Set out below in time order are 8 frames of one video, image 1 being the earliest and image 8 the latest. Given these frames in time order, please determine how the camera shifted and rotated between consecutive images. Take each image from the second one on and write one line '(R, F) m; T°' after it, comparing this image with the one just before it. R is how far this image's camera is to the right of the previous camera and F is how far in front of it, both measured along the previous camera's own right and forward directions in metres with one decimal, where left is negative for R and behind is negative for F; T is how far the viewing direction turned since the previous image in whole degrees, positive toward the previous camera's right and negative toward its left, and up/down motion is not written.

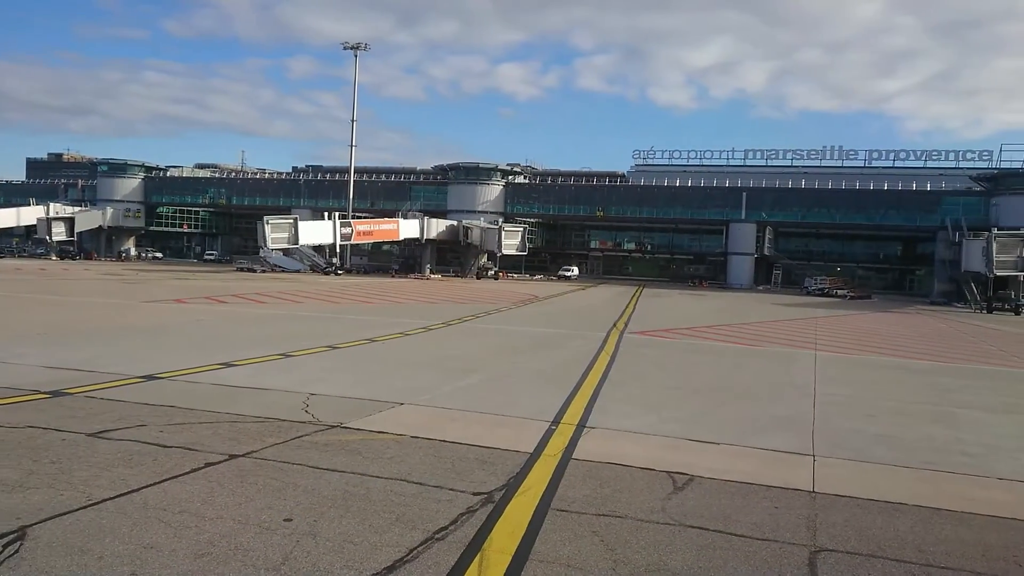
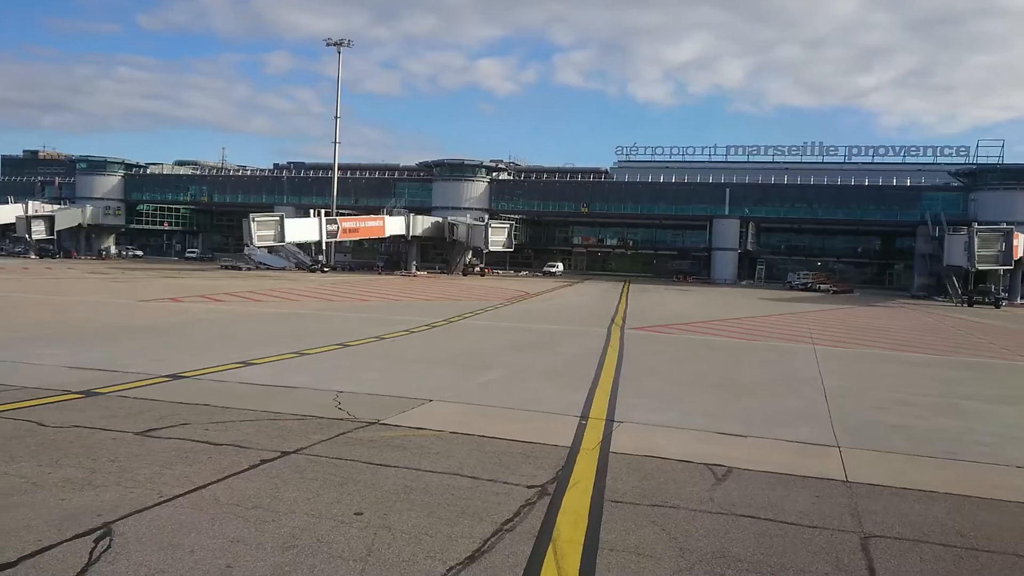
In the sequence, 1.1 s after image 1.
(-0.7, -0.2) m; +1°
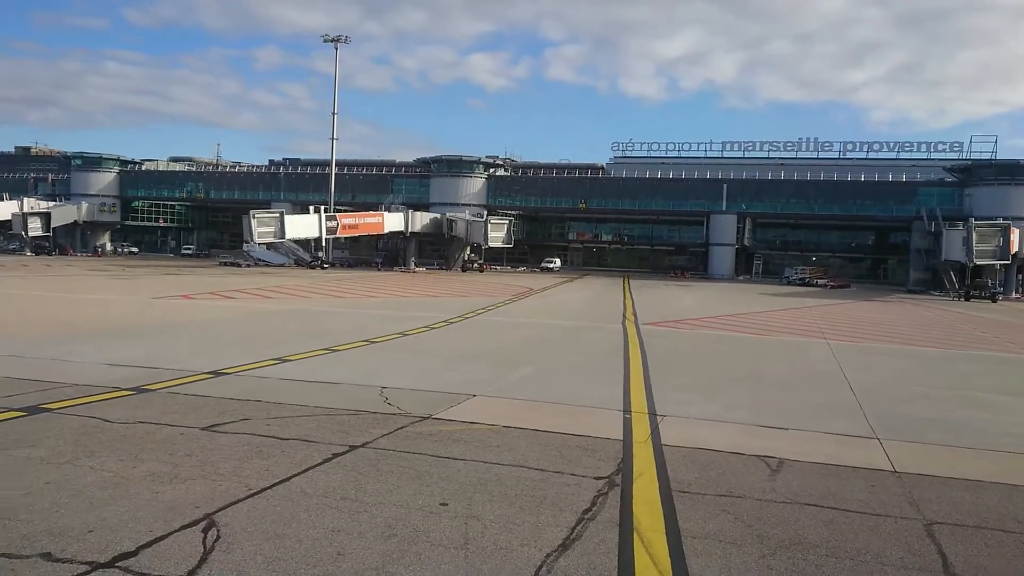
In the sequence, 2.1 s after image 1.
(-0.7, -0.2) m; +1°
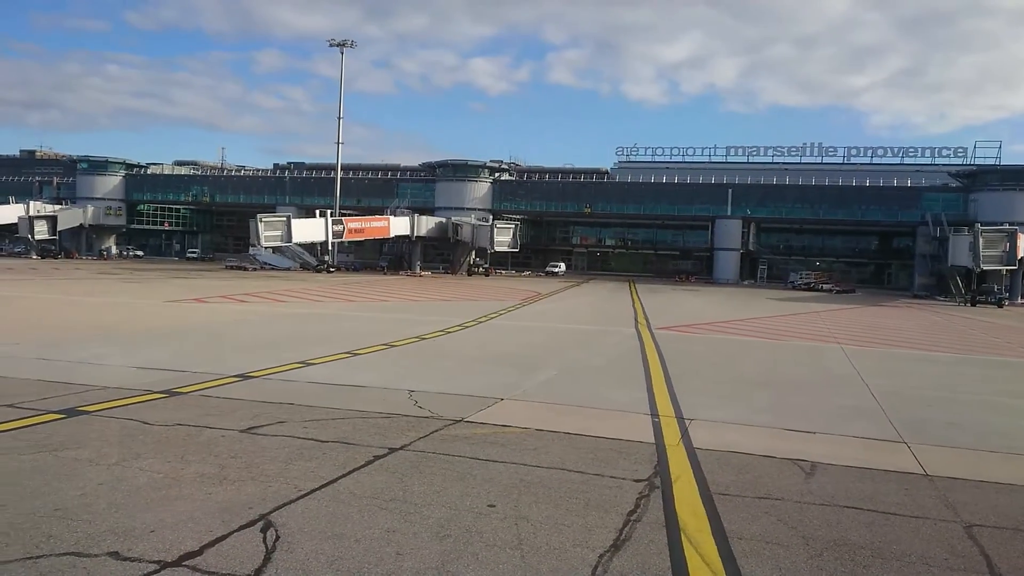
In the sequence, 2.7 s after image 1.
(-0.4, -0.1) m; 0°
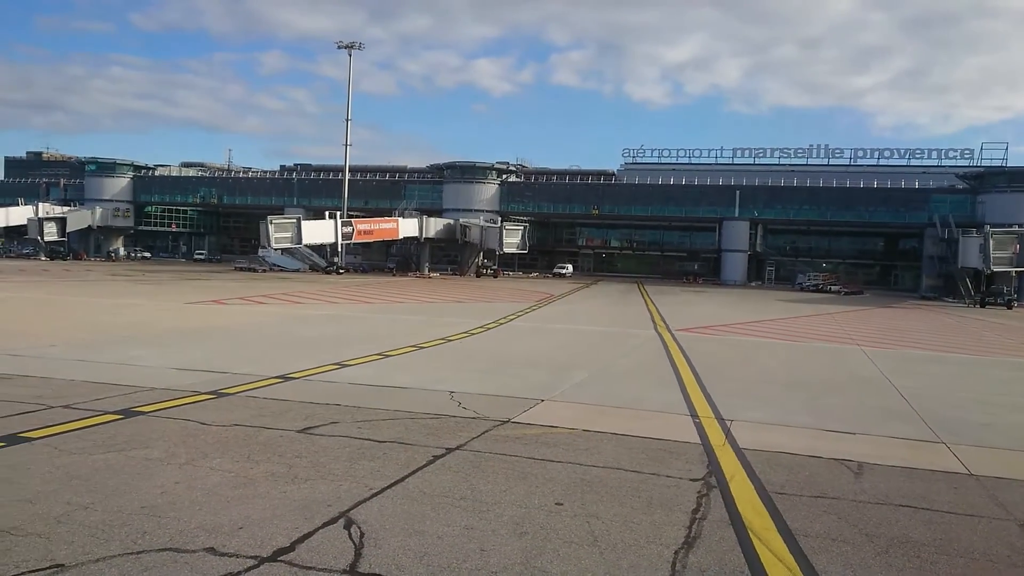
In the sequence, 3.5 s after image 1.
(-0.6, -0.2) m; 0°
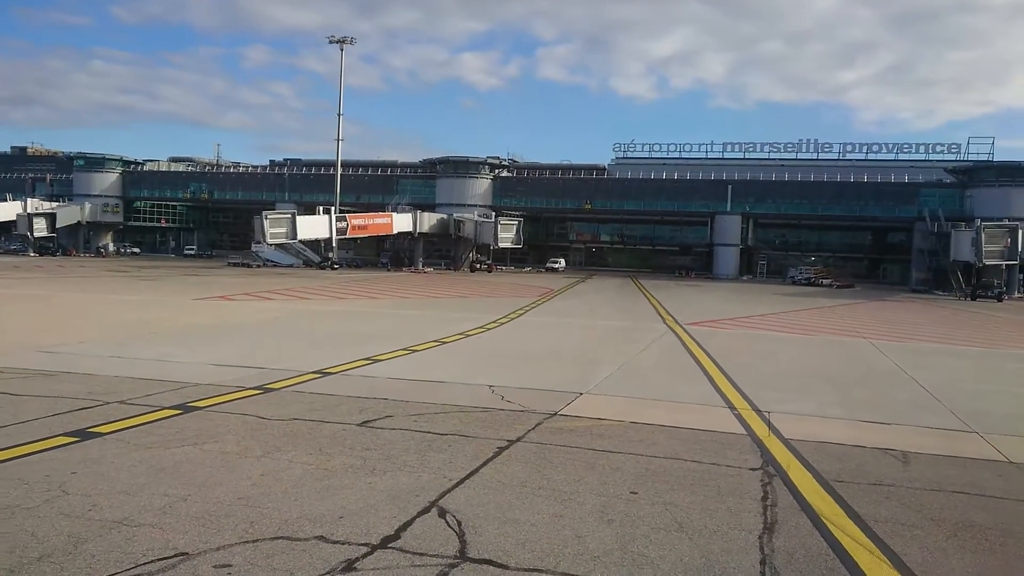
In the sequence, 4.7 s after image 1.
(-0.8, -0.2) m; +1°
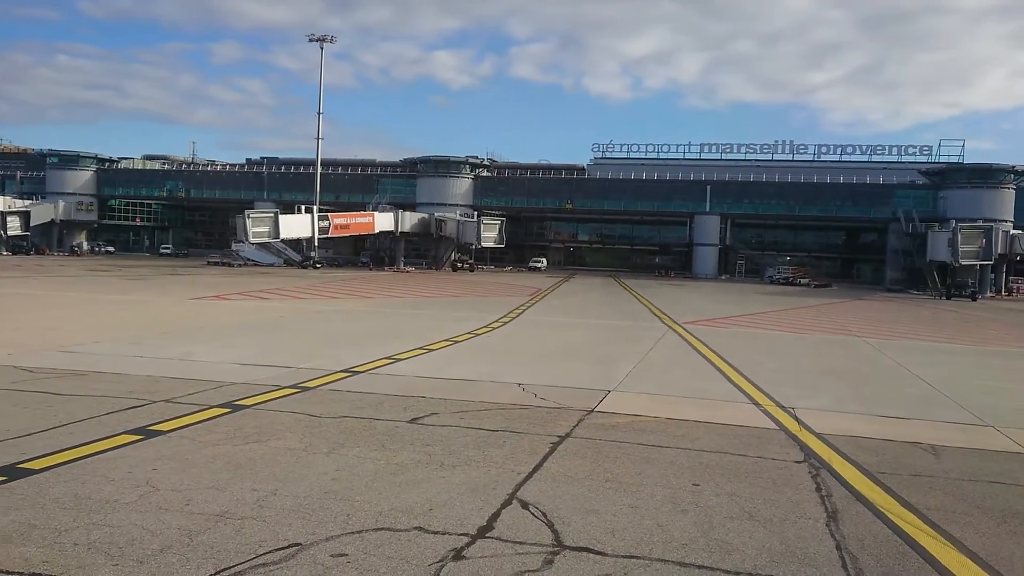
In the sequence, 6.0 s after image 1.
(-0.9, -0.2) m; +2°
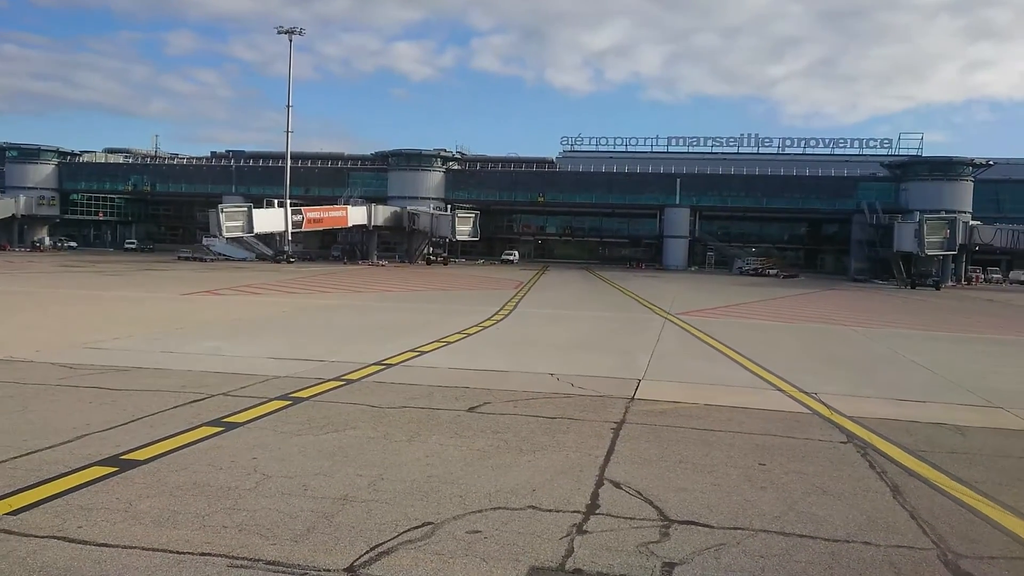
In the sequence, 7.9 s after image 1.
(-1.1, -0.3) m; +3°
